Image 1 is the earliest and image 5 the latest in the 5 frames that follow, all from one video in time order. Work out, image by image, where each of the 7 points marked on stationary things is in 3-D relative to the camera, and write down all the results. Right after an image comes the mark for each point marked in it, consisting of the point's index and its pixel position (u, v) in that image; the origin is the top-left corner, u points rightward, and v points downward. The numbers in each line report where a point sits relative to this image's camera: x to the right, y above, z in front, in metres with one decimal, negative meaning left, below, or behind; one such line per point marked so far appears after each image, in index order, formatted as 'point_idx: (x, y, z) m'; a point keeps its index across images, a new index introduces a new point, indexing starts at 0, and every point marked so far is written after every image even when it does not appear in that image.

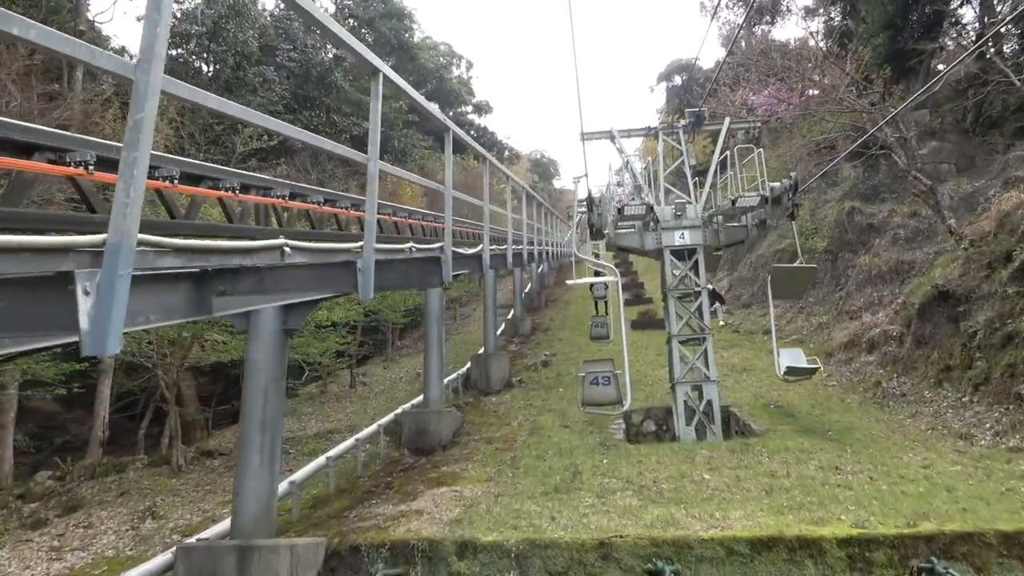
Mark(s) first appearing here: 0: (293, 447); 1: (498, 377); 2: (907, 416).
0: (-3.0, -2.2, +10.6) m
1: (-0.3, -1.7, +14.6) m
2: (+4.9, -1.6, +9.6) m
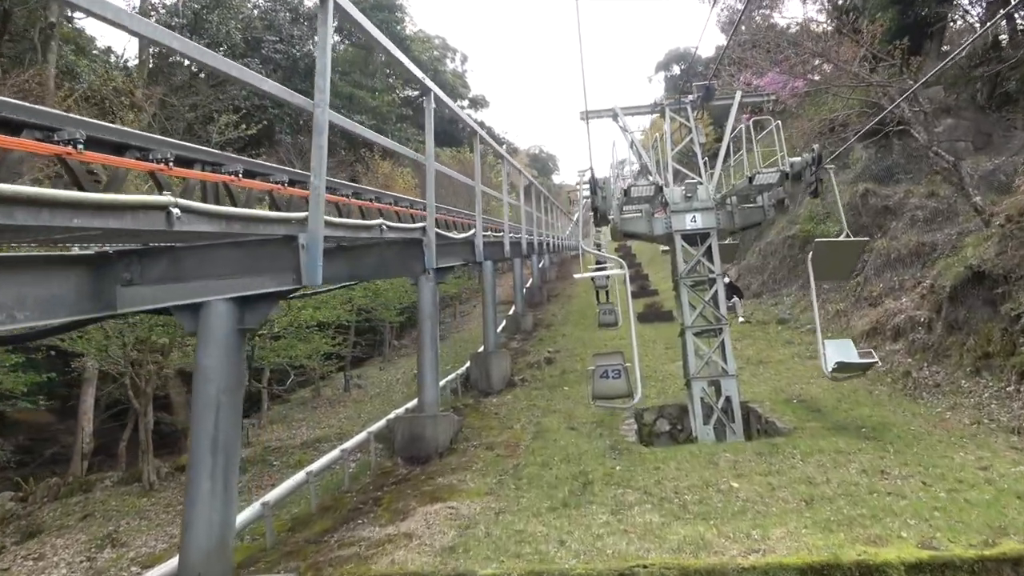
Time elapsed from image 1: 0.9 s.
0: (-3.0, -2.1, +9.8) m
1: (-0.2, -1.6, +13.8) m
2: (+4.9, -1.4, +8.8) m
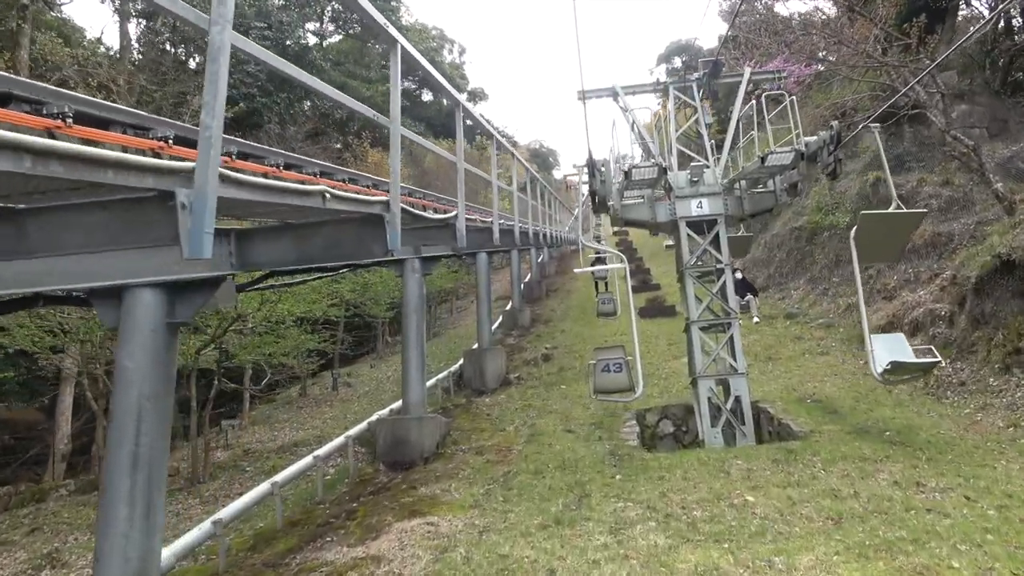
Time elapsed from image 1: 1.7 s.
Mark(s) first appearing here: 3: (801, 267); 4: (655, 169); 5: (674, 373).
0: (-3.1, -2.1, +9.1) m
1: (-0.3, -1.5, +13.1) m
2: (+4.8, -1.3, +8.0) m
3: (+7.1, +0.5, +19.1) m
4: (+1.6, +1.3, +8.4) m
5: (+2.4, -1.3, +11.5) m
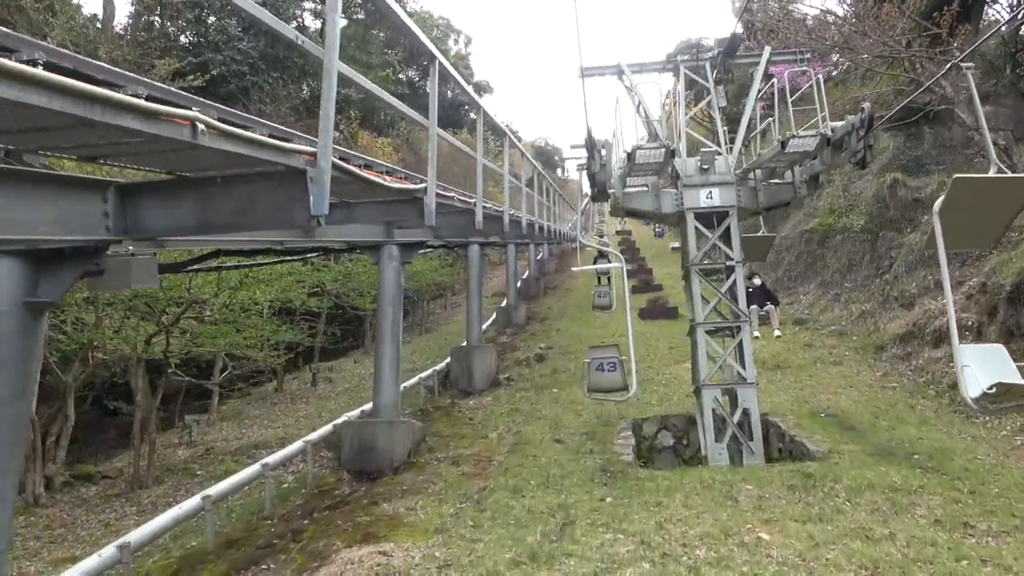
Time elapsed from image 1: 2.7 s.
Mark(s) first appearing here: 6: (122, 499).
0: (-3.3, -1.9, +8.2) m
1: (-0.5, -1.4, +12.2) m
2: (+4.7, -1.3, +7.2) m
3: (+7.0, +0.4, +18.2) m
4: (+1.5, +1.3, +7.5) m
5: (+2.3, -1.3, +10.6) m
6: (-3.6, -2.0, +7.2) m
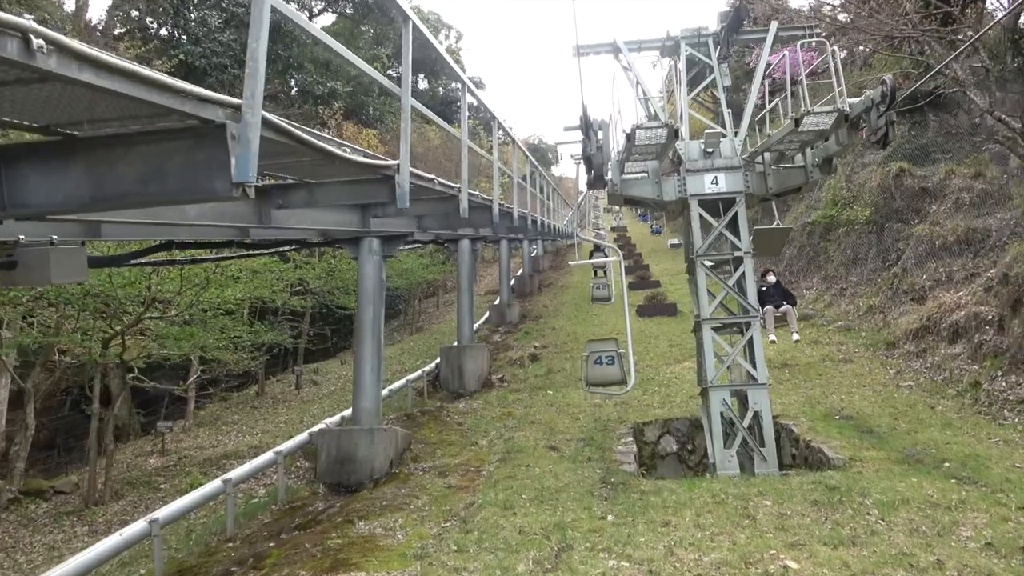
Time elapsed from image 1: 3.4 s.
0: (-3.3, -1.9, +7.6) m
1: (-0.6, -1.3, +11.6) m
2: (+4.6, -1.3, +6.6) m
3: (+6.9, +0.5, +17.6) m
4: (+1.3, +1.4, +6.9) m
5: (+2.1, -1.2, +10.0) m
6: (-3.7, -1.9, +6.5) m
